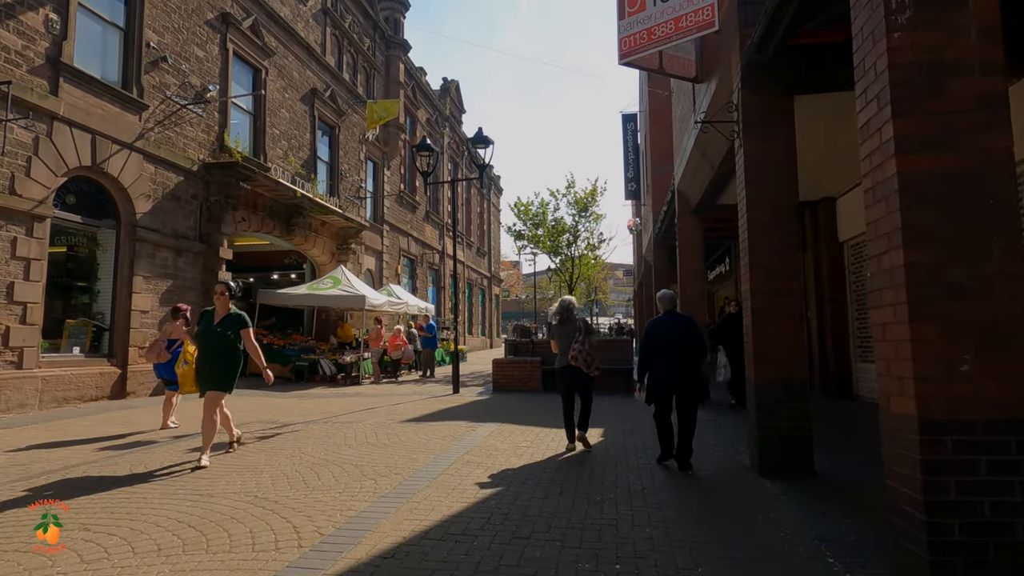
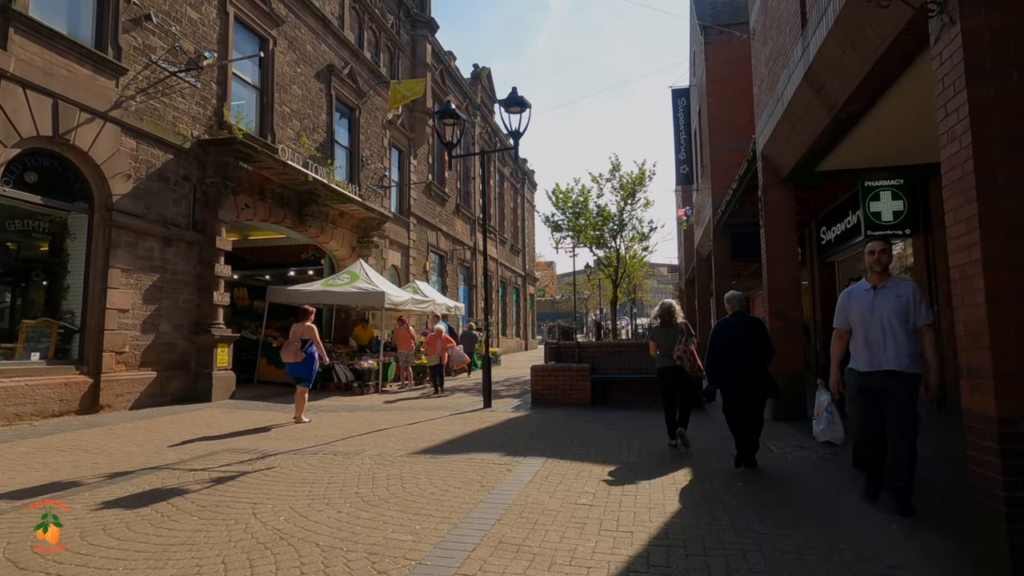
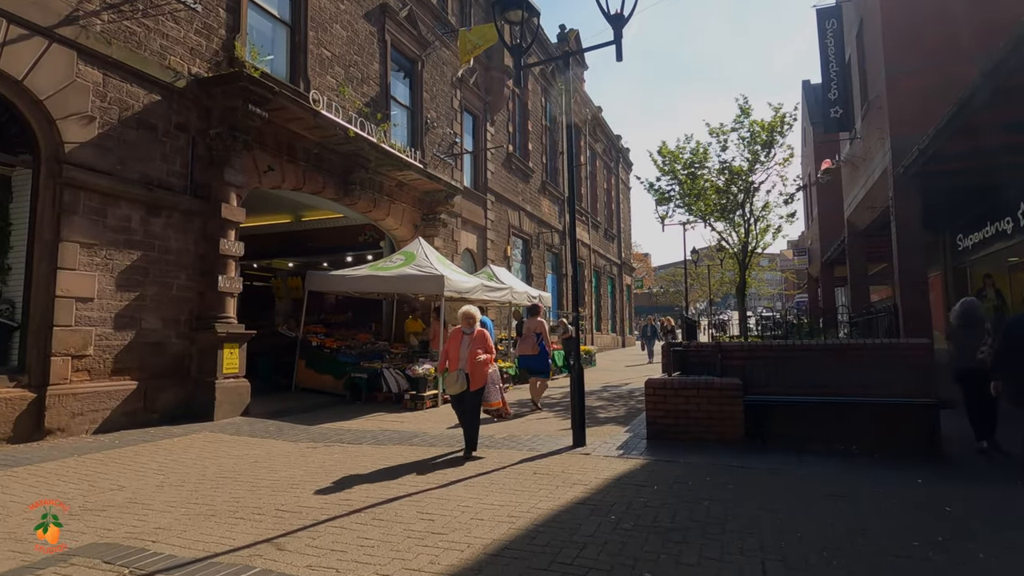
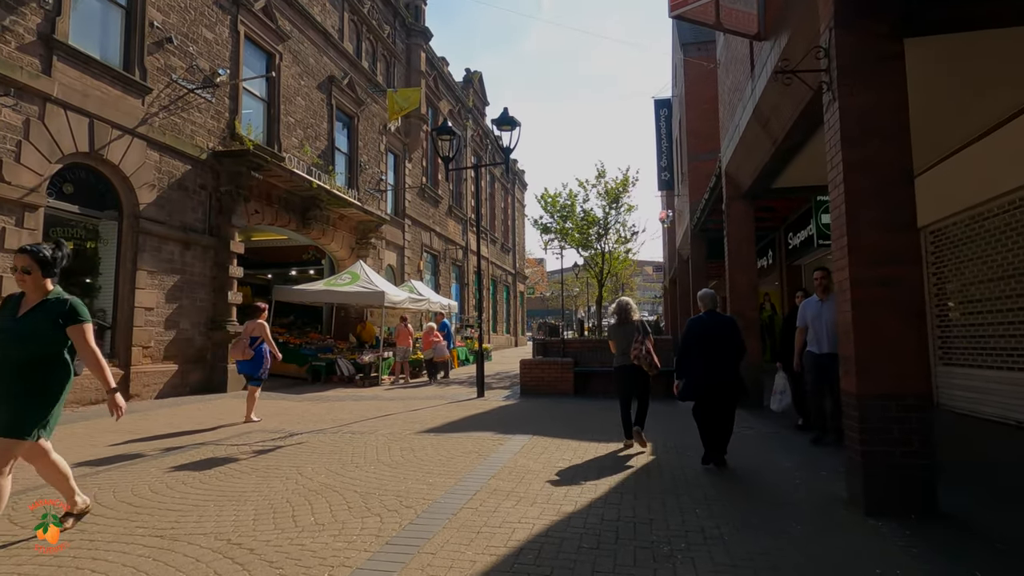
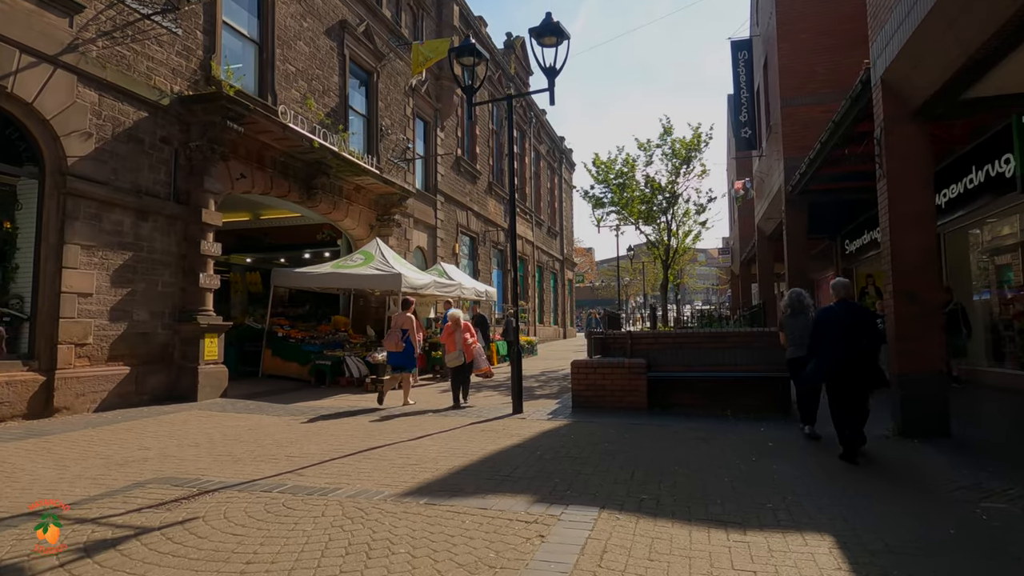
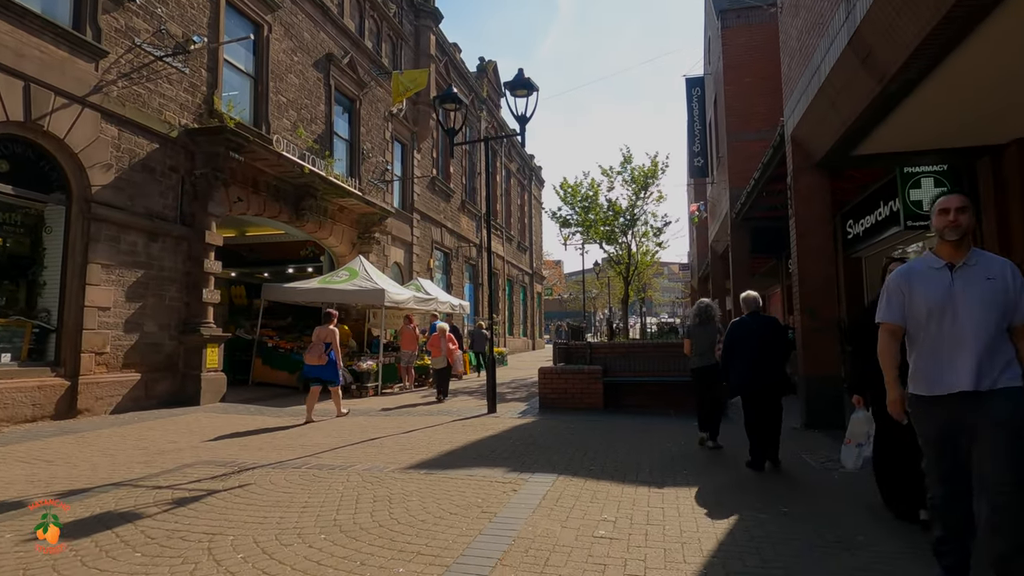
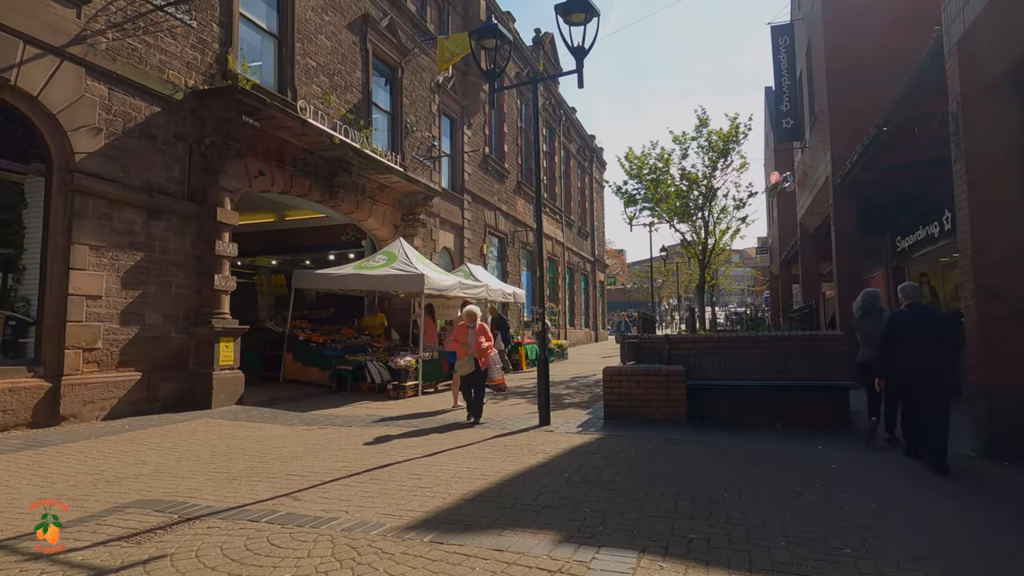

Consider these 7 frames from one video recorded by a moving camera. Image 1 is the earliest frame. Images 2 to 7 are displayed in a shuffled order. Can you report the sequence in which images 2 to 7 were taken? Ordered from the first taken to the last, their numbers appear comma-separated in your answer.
4, 2, 6, 5, 7, 3
